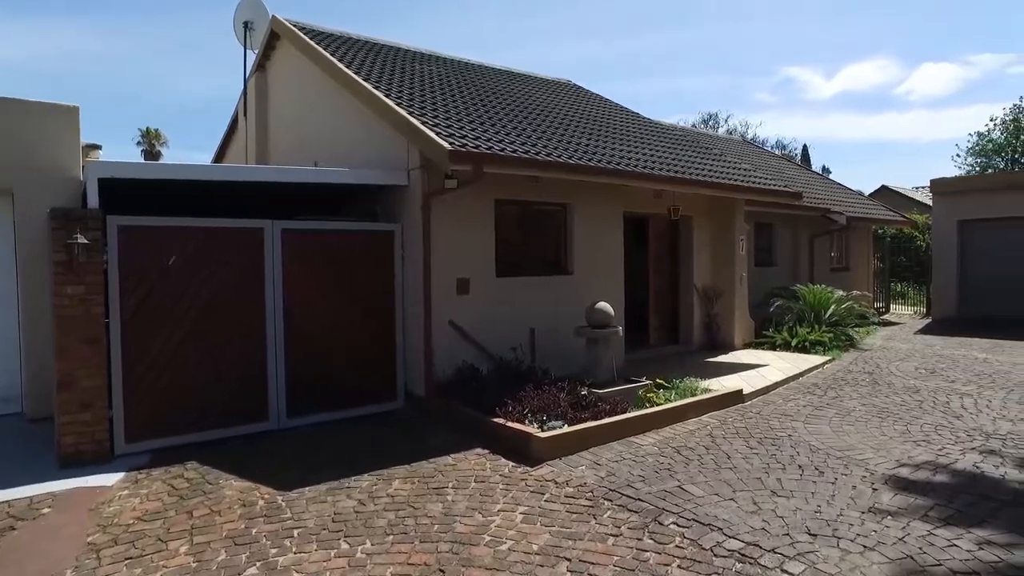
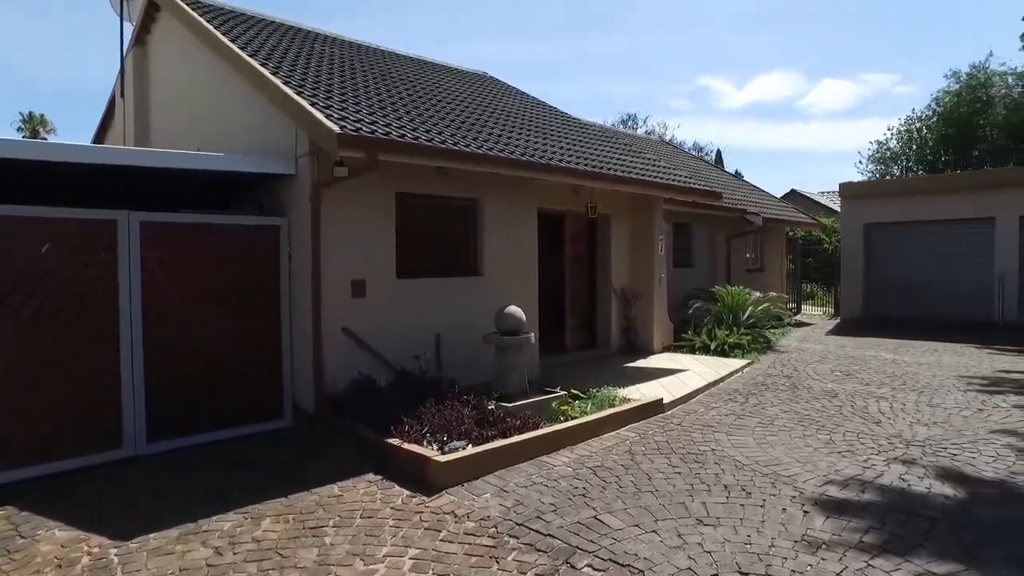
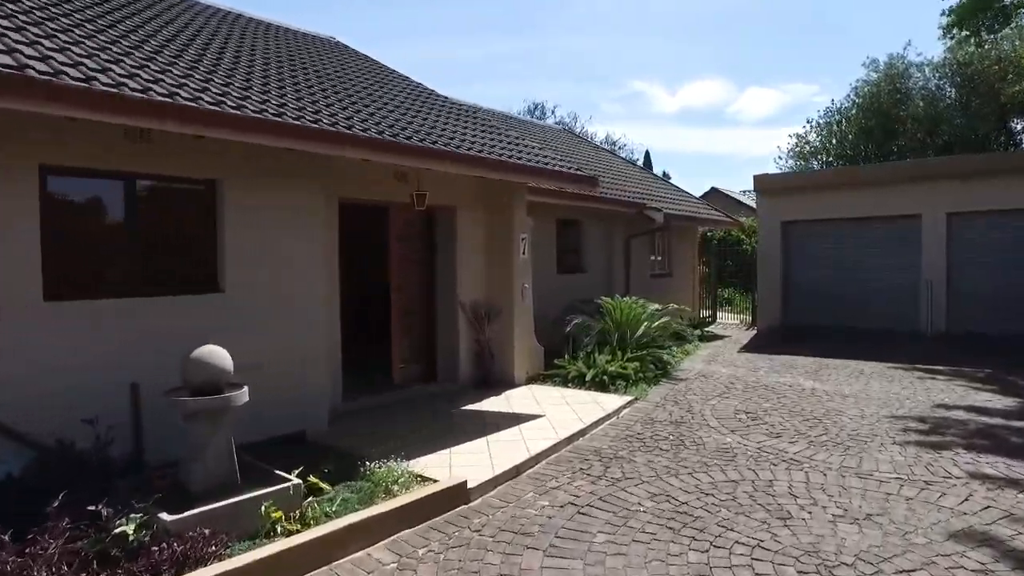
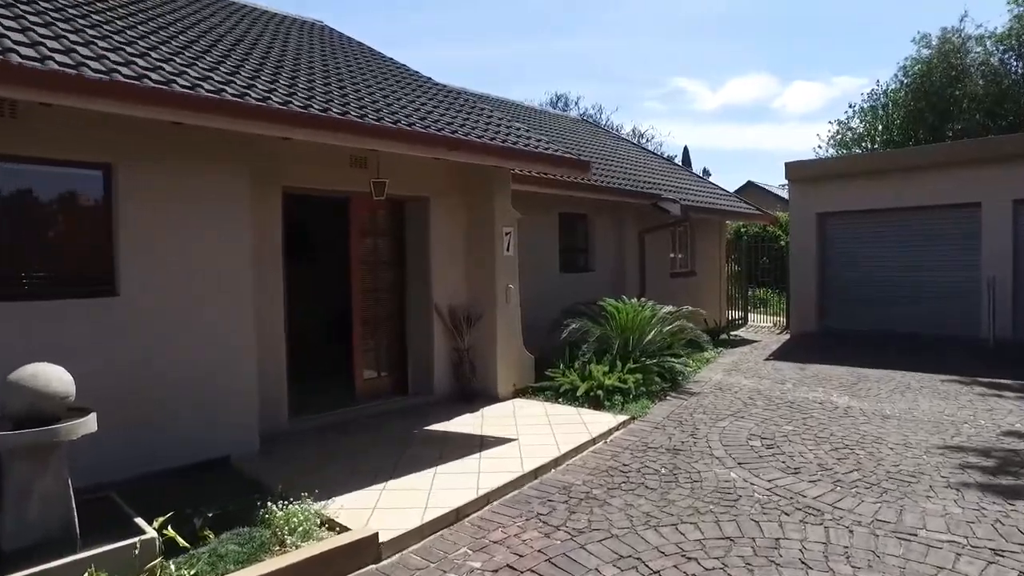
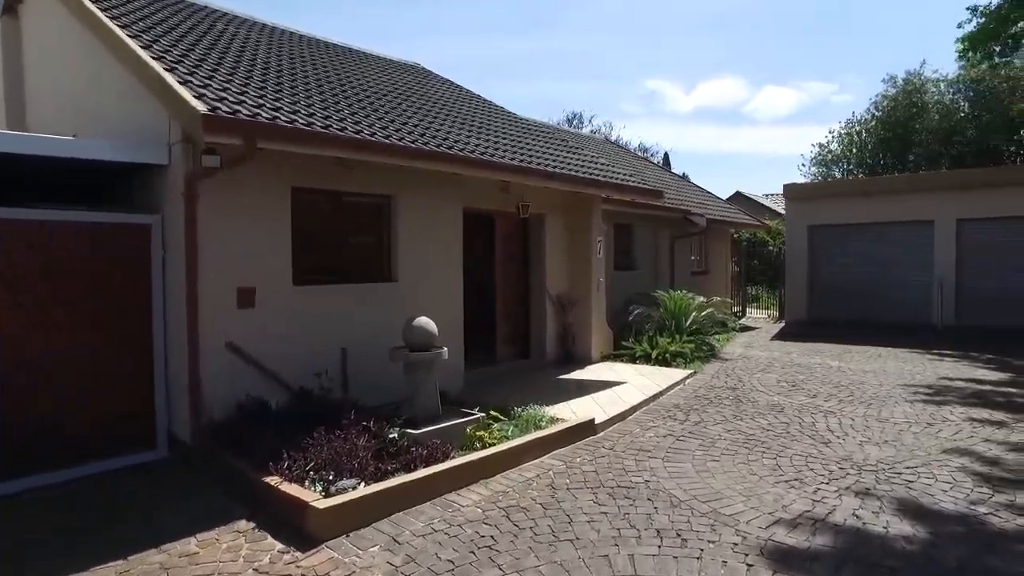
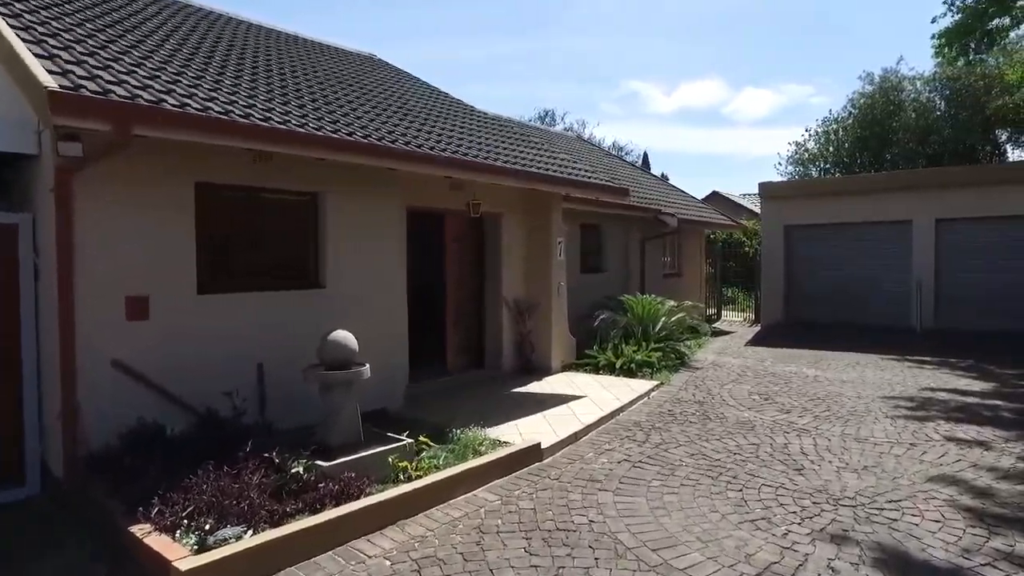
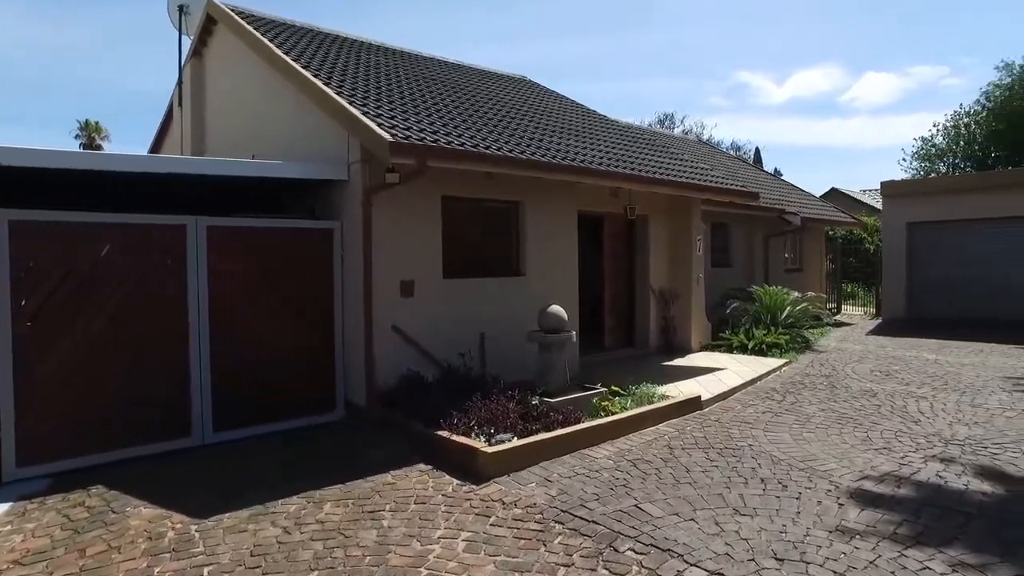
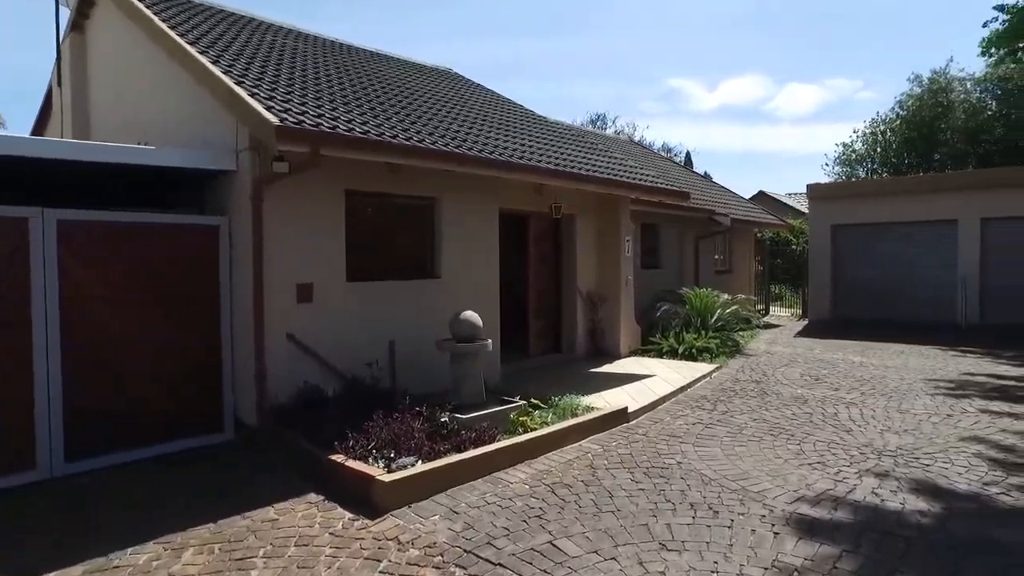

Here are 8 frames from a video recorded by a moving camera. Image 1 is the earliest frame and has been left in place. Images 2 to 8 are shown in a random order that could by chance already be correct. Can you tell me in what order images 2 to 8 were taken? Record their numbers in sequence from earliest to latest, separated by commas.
7, 2, 8, 5, 6, 3, 4
